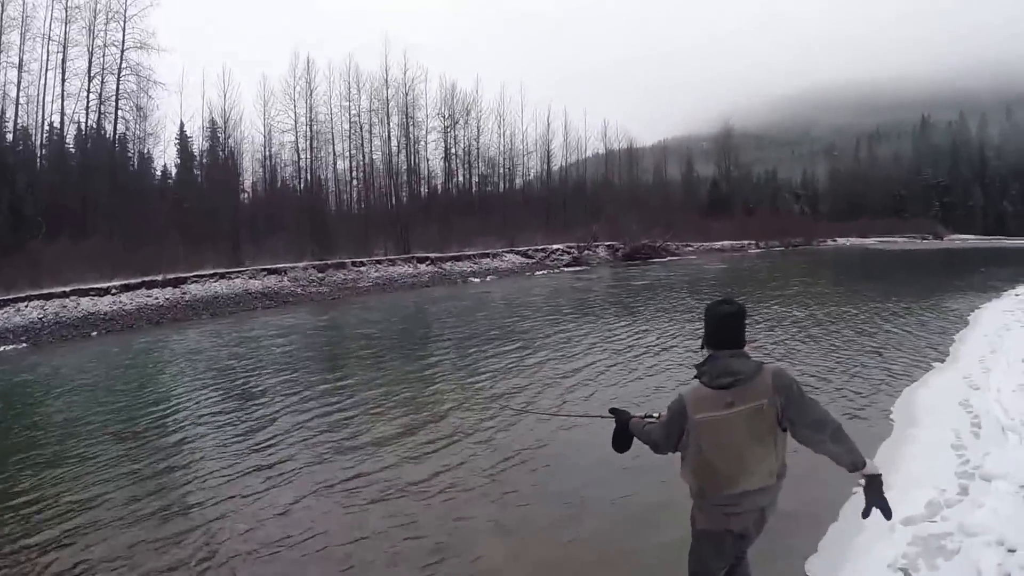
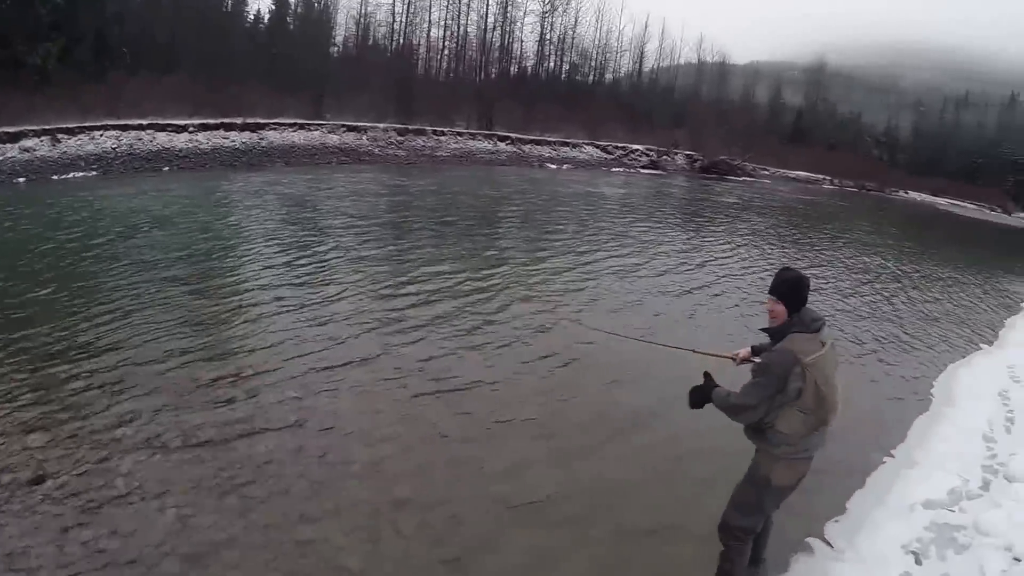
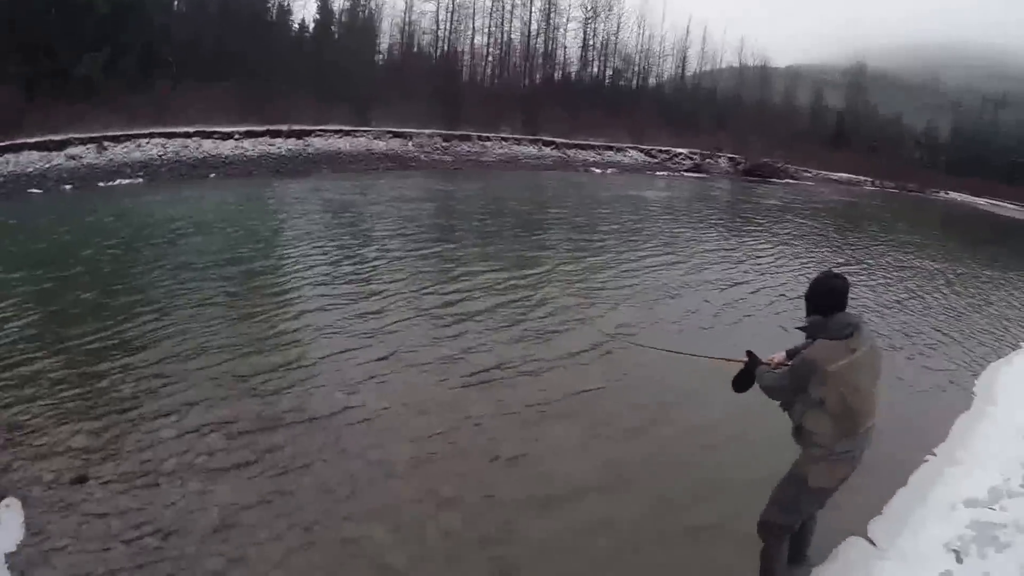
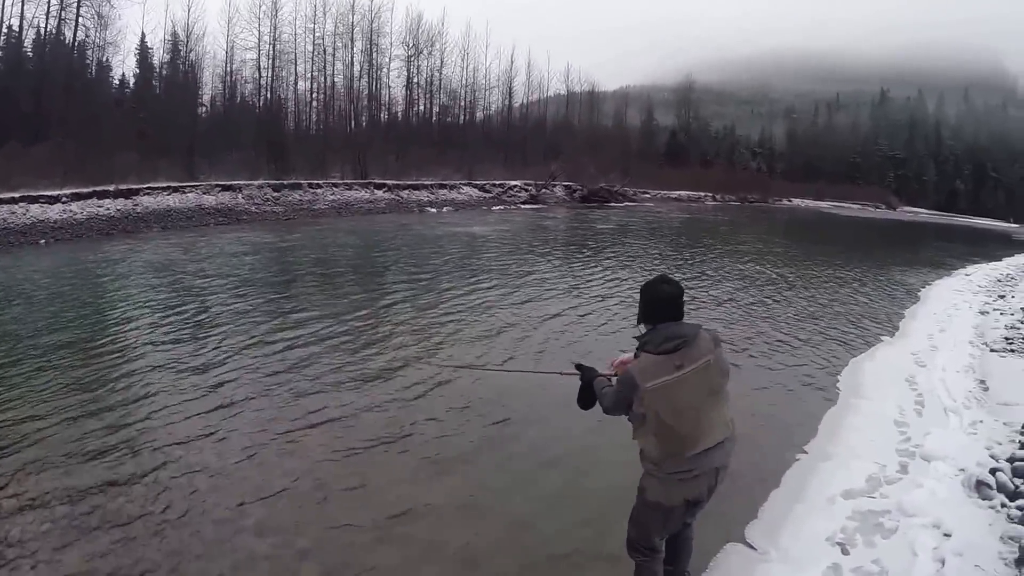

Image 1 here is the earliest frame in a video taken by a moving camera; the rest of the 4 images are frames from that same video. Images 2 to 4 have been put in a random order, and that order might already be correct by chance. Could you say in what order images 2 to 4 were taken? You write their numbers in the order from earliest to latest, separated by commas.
4, 3, 2
